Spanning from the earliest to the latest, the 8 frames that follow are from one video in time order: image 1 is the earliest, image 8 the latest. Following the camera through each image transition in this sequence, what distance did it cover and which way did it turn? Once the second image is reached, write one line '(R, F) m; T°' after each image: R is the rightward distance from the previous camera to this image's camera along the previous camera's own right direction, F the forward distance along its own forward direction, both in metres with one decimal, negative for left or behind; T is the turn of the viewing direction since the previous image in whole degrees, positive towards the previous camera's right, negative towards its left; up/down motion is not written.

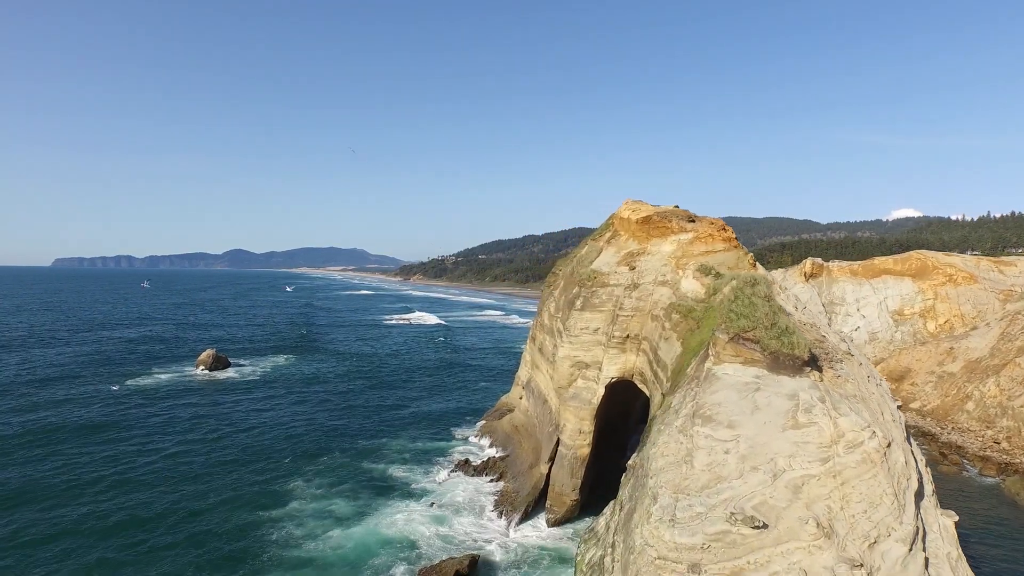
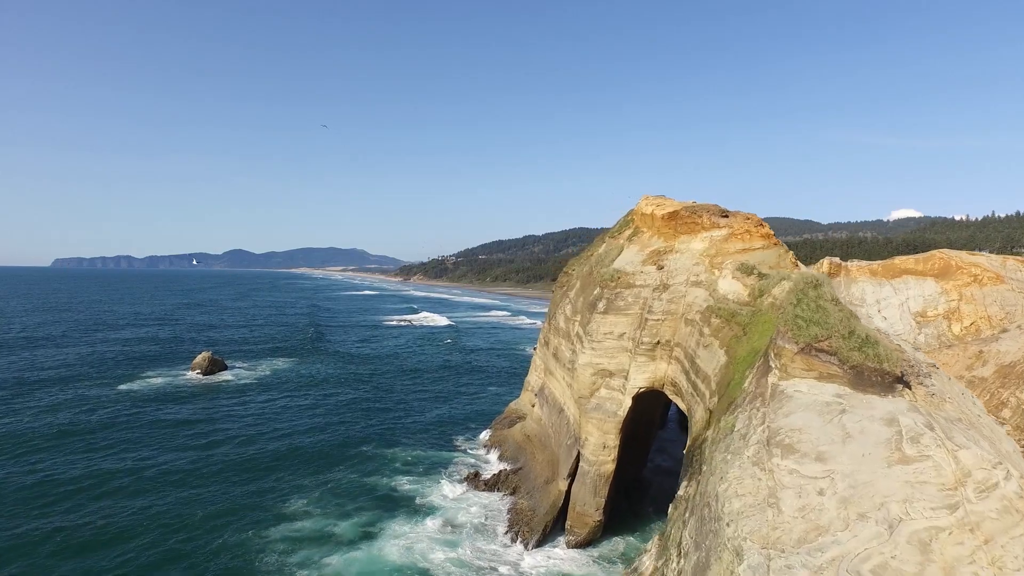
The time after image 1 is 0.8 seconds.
(-0.5, +1.4) m; 0°
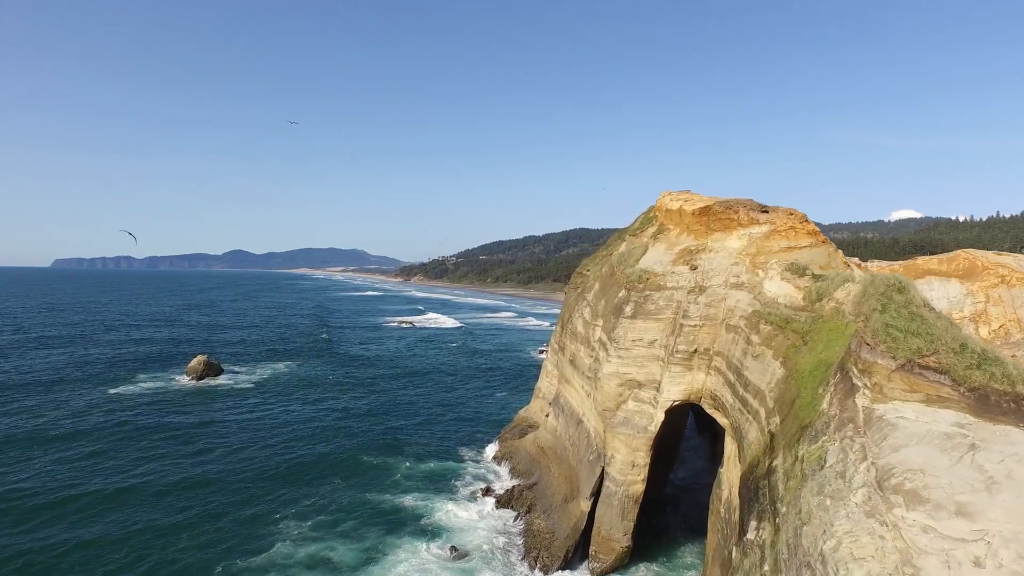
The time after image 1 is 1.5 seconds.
(-0.5, +1.5) m; 0°
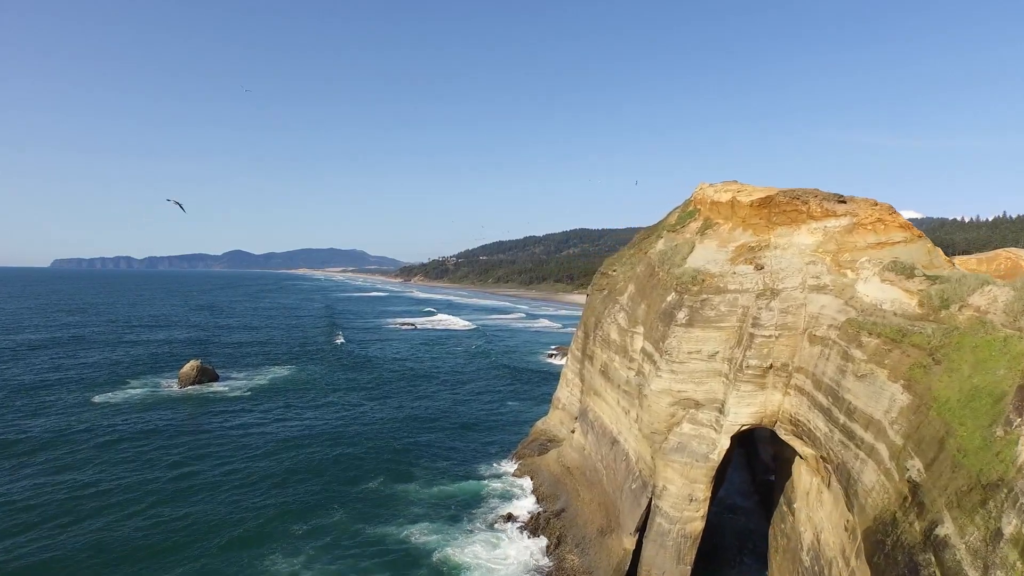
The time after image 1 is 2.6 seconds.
(-0.9, +2.1) m; 0°
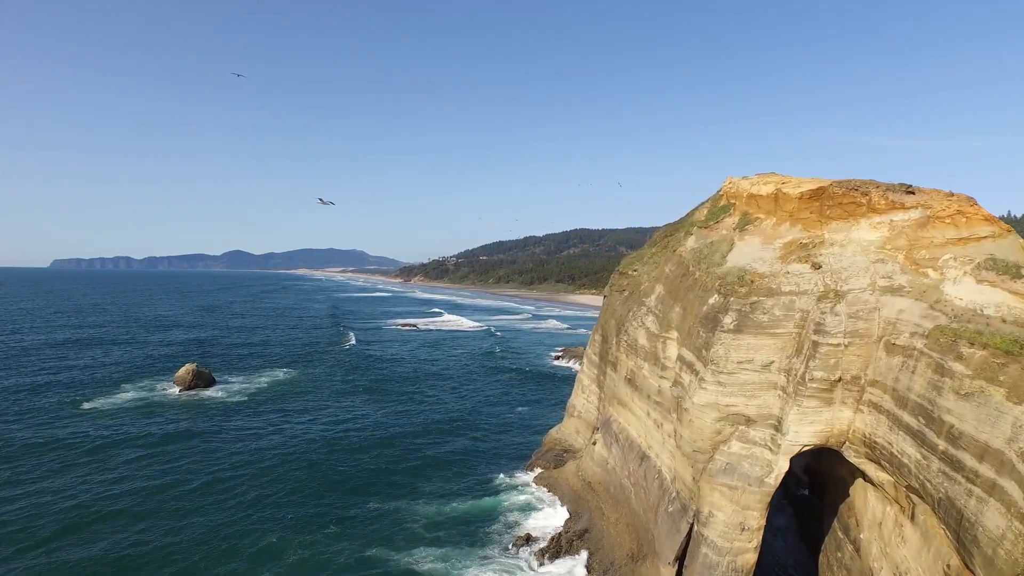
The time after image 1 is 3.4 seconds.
(-0.6, +1.4) m; 0°
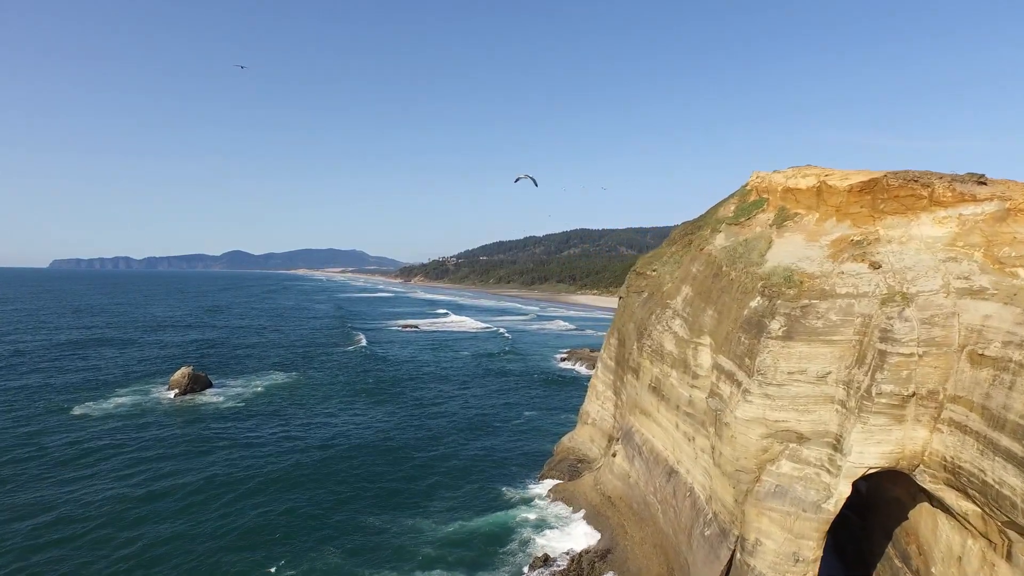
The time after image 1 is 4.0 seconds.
(-0.5, +1.2) m; 0°
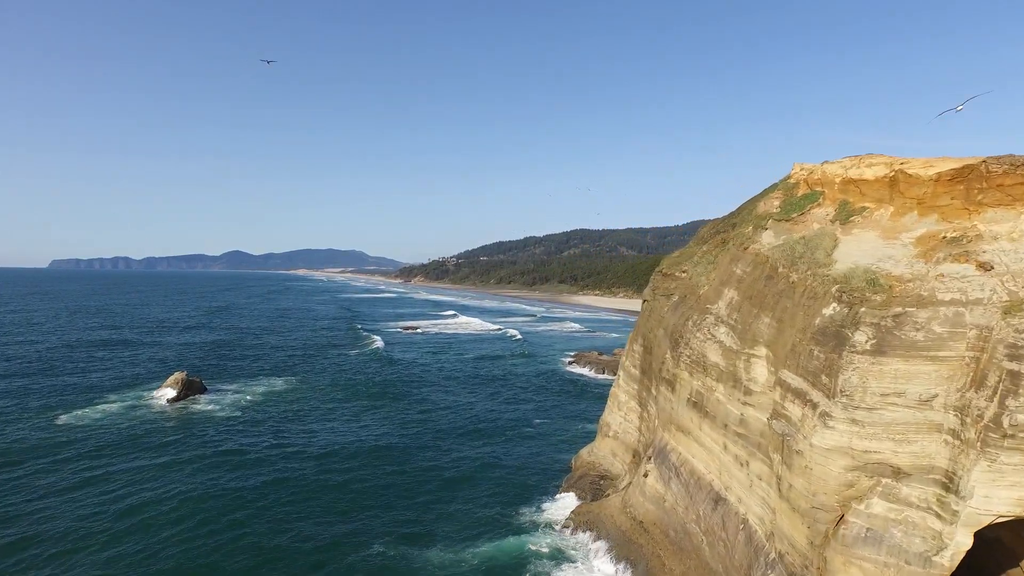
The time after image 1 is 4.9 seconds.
(-0.7, +1.6) m; 0°
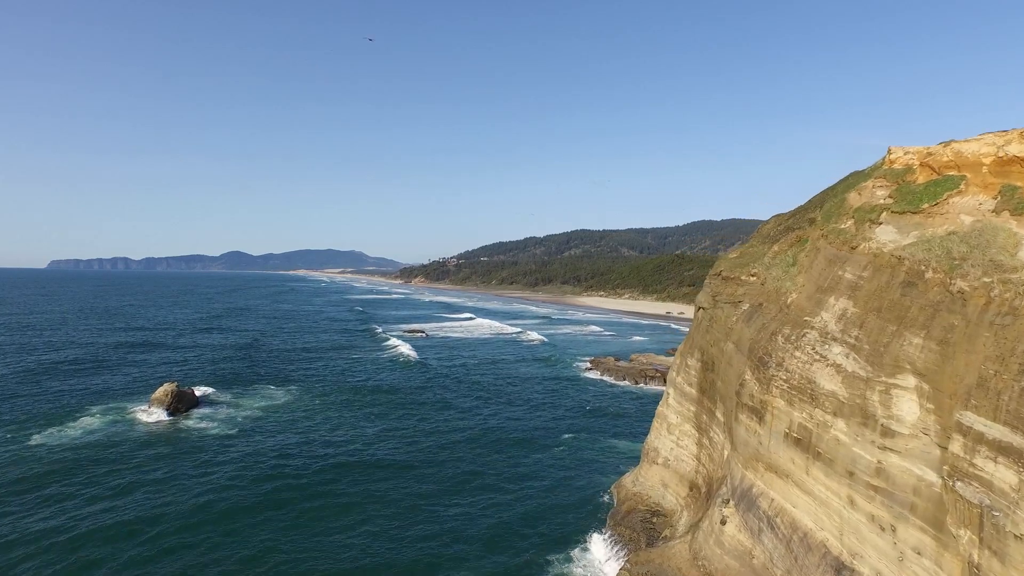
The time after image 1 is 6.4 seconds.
(-1.3, +2.8) m; 0°
